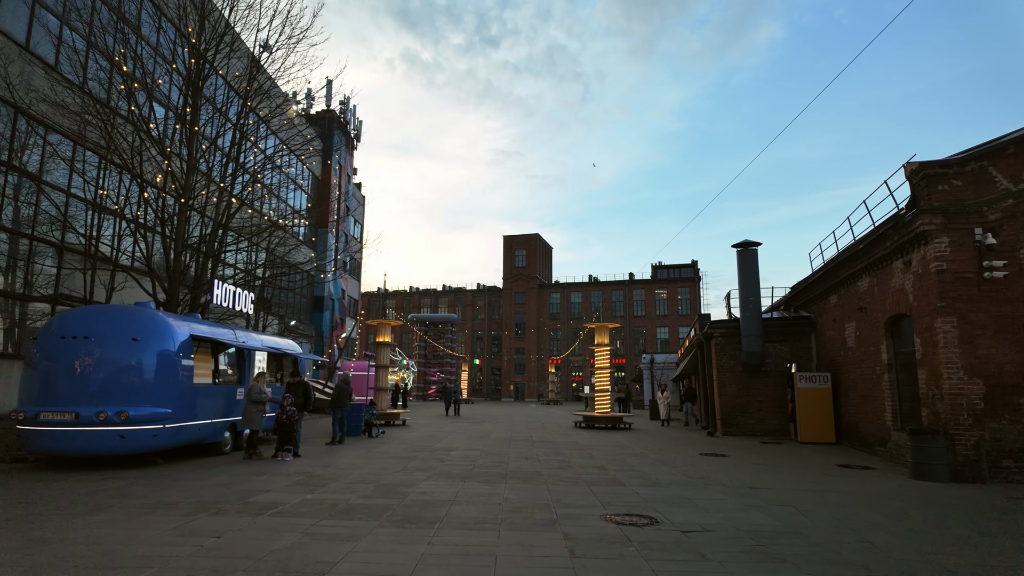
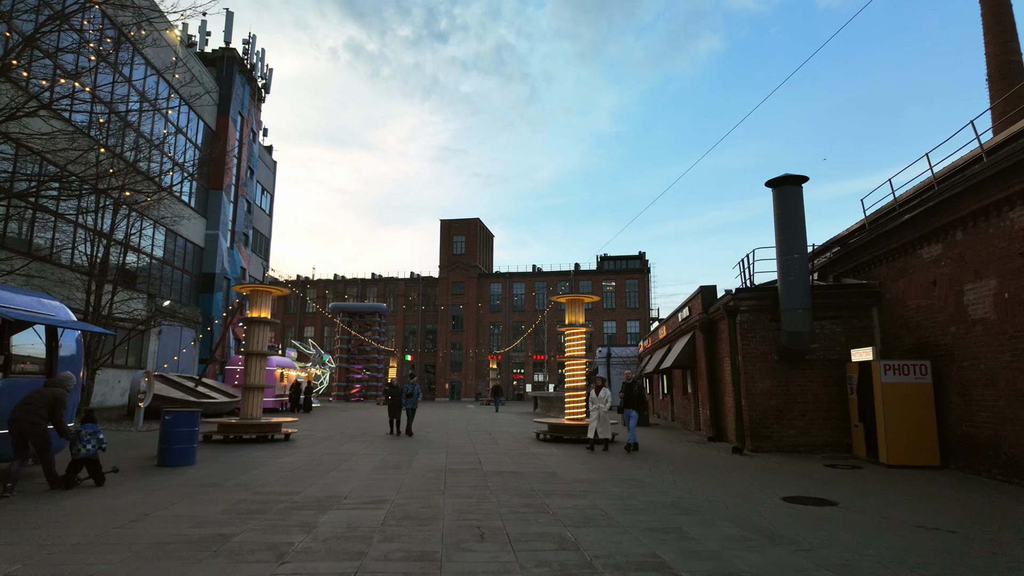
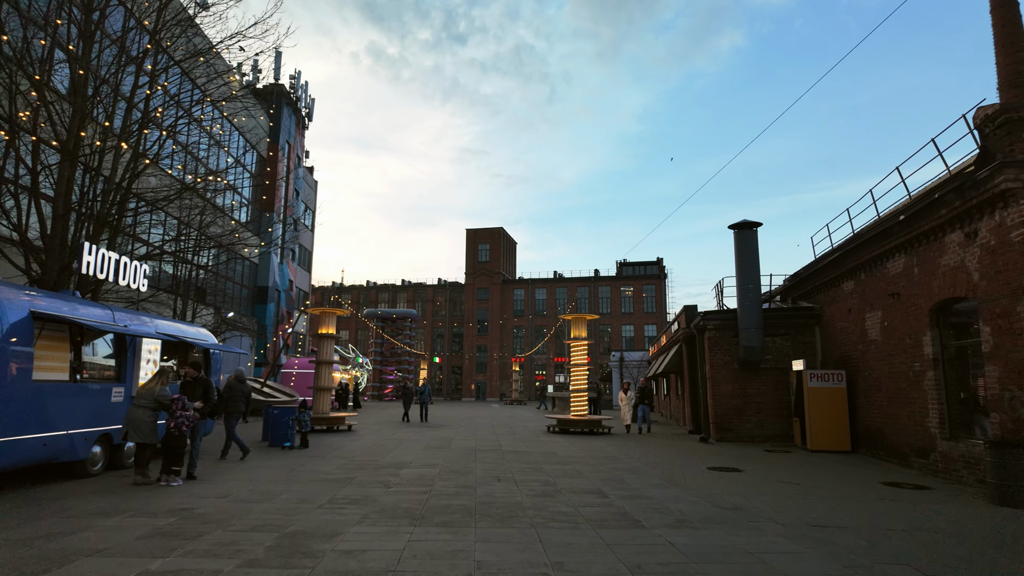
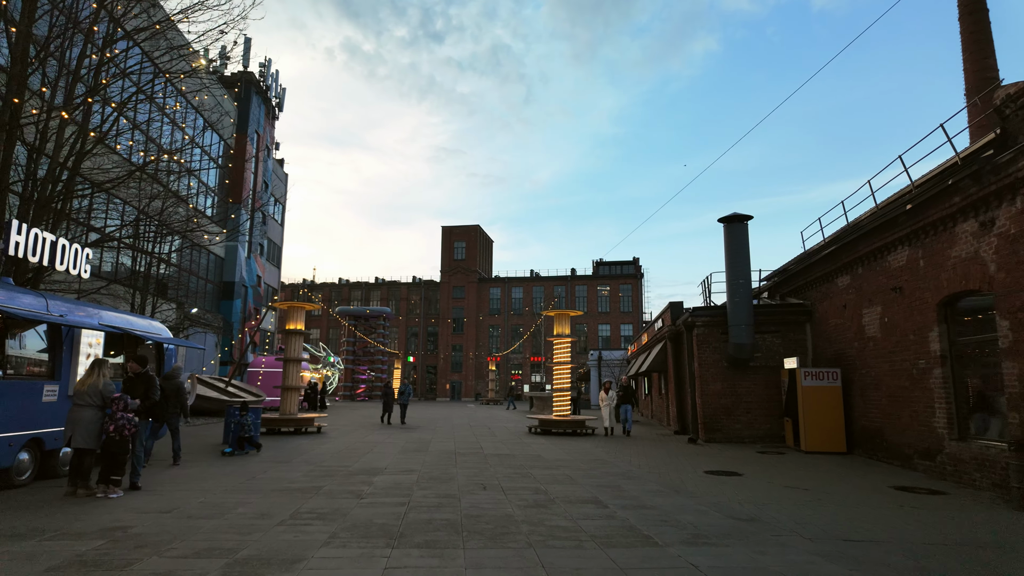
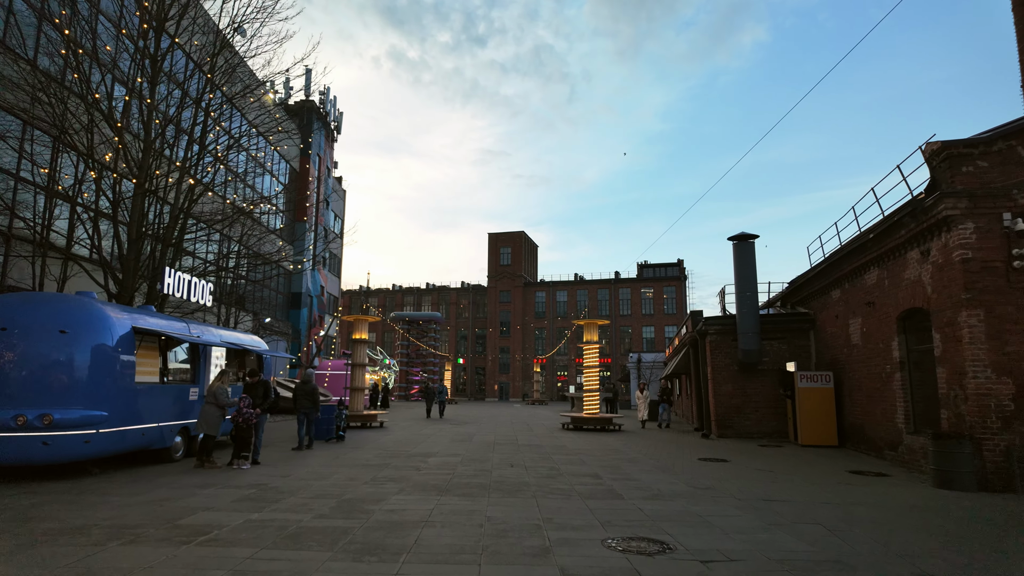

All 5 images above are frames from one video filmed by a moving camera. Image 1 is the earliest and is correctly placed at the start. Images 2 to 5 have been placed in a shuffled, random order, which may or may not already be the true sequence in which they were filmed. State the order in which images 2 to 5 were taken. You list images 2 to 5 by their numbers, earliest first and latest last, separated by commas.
5, 3, 4, 2
